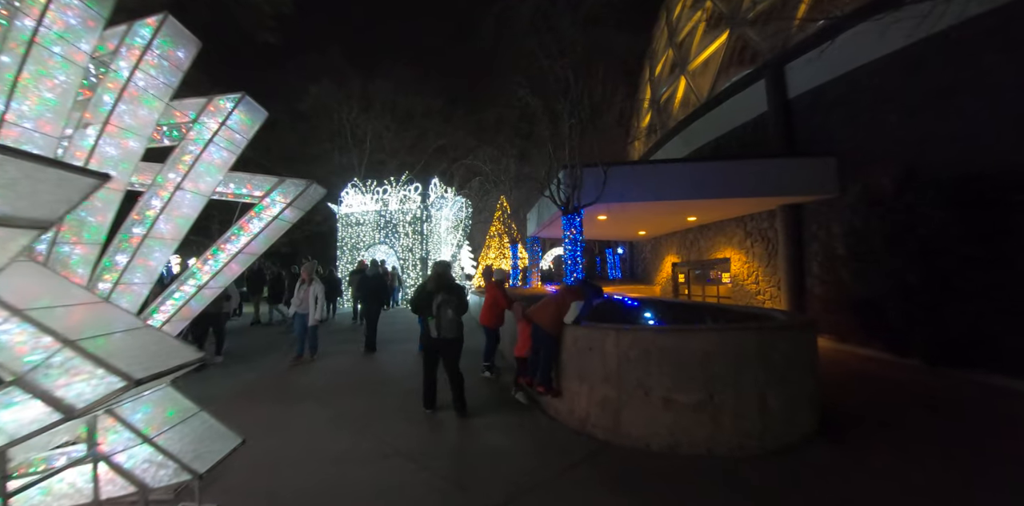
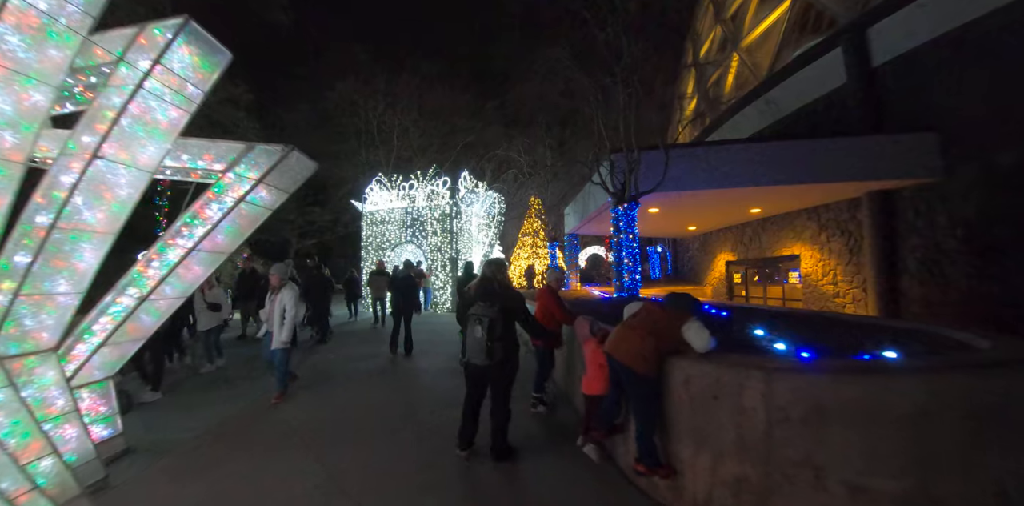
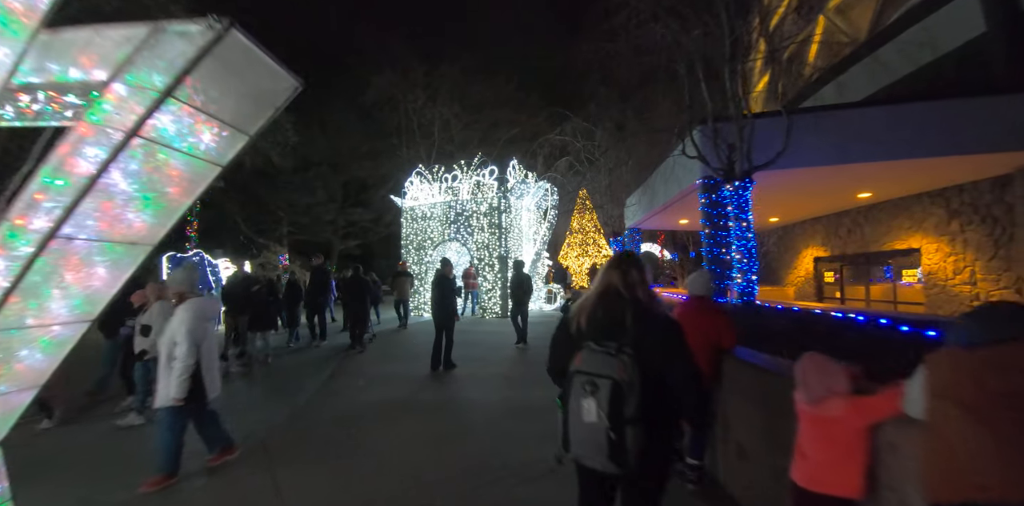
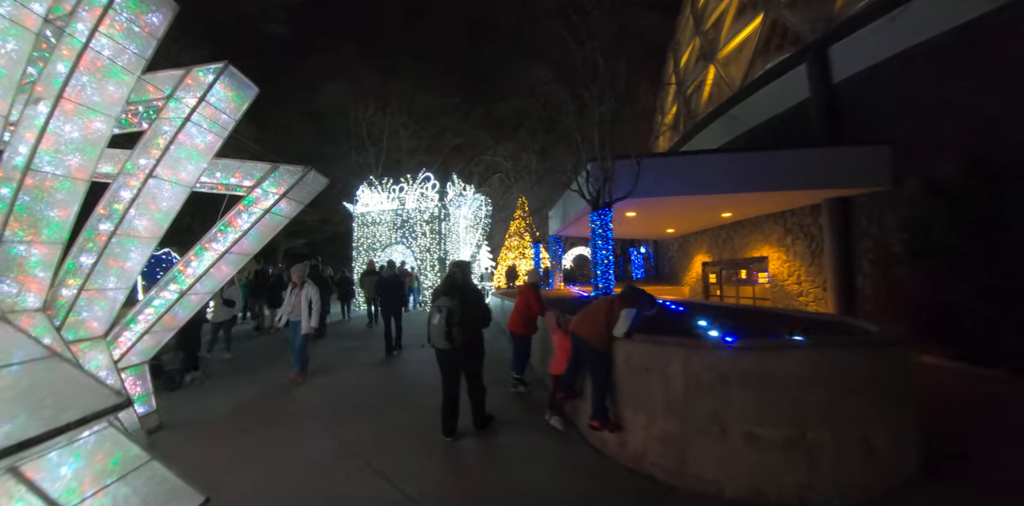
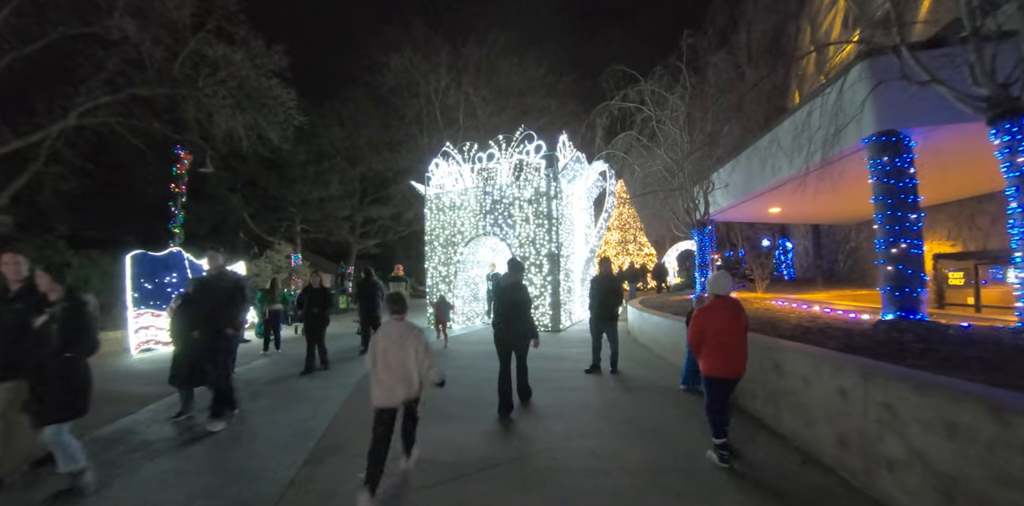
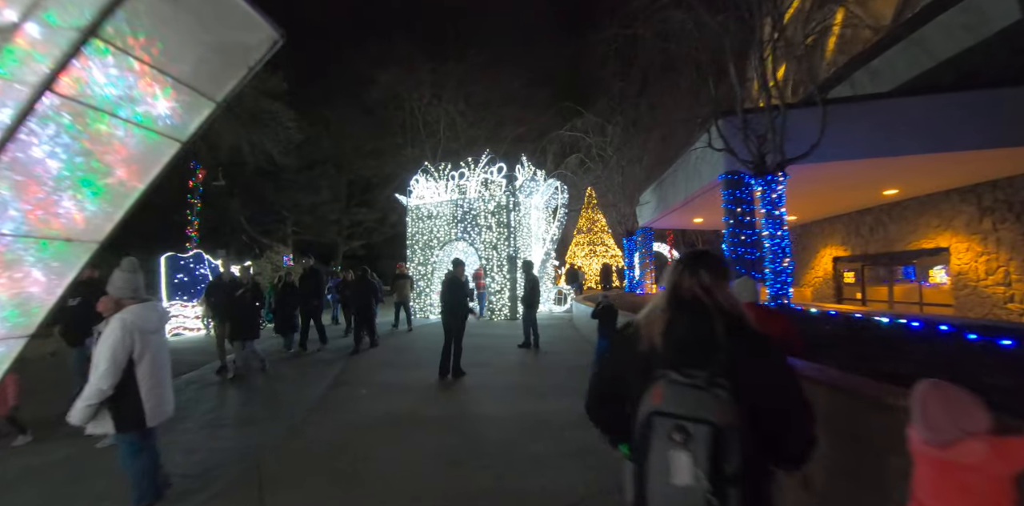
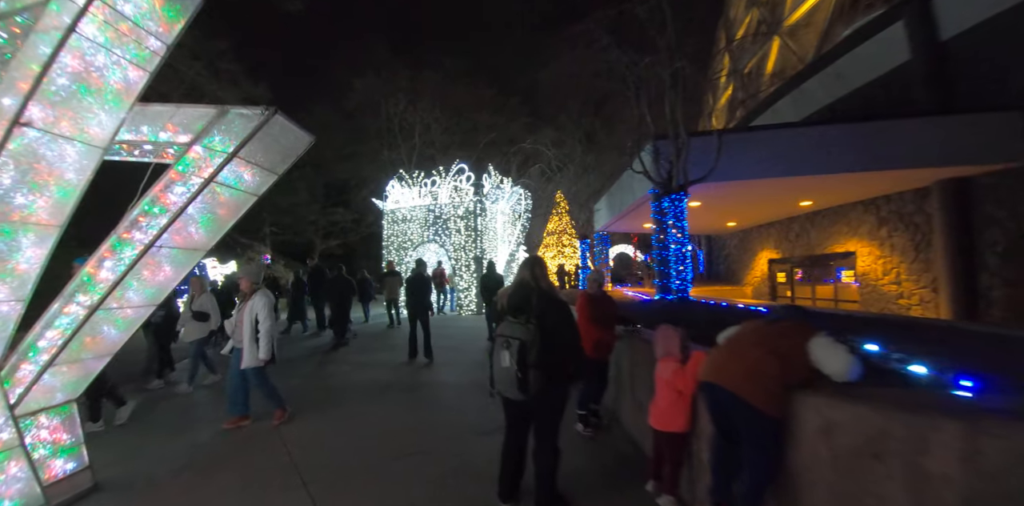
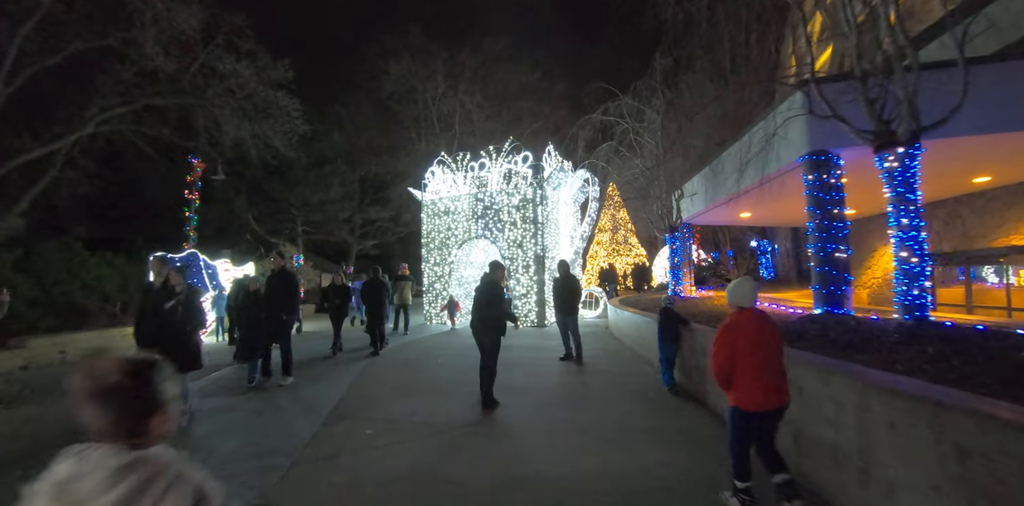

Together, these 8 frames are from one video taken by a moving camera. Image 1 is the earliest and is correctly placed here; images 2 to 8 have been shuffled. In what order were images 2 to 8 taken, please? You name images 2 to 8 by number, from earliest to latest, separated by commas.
4, 2, 7, 3, 6, 8, 5
